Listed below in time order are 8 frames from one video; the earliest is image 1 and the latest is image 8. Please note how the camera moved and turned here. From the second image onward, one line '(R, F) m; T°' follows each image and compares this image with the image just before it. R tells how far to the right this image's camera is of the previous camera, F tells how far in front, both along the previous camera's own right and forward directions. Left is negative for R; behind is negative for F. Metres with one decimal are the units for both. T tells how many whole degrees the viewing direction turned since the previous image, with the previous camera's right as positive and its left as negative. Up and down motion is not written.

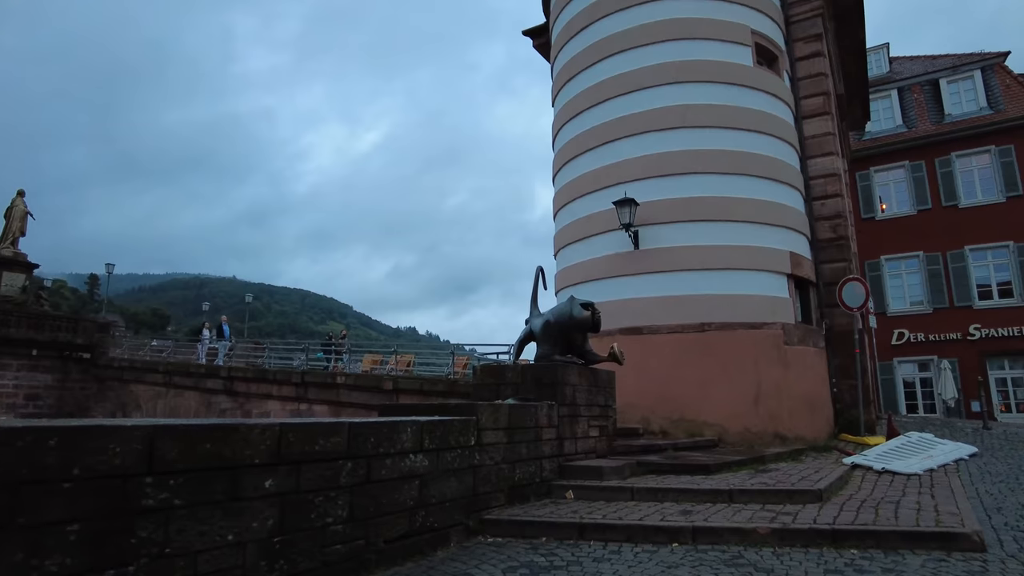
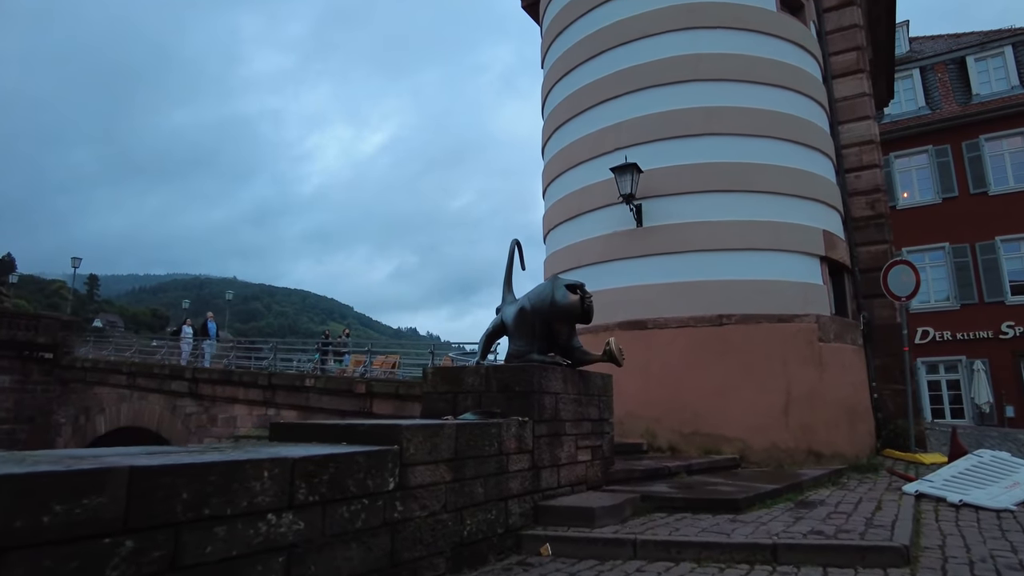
(+0.3, +1.9) m; 0°
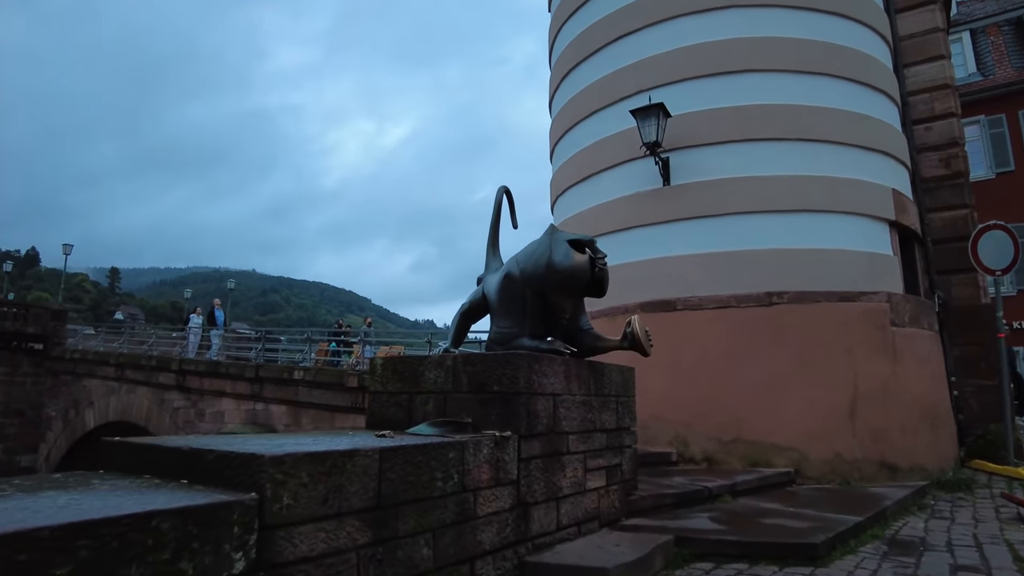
(+0.2, +1.7) m; -1°
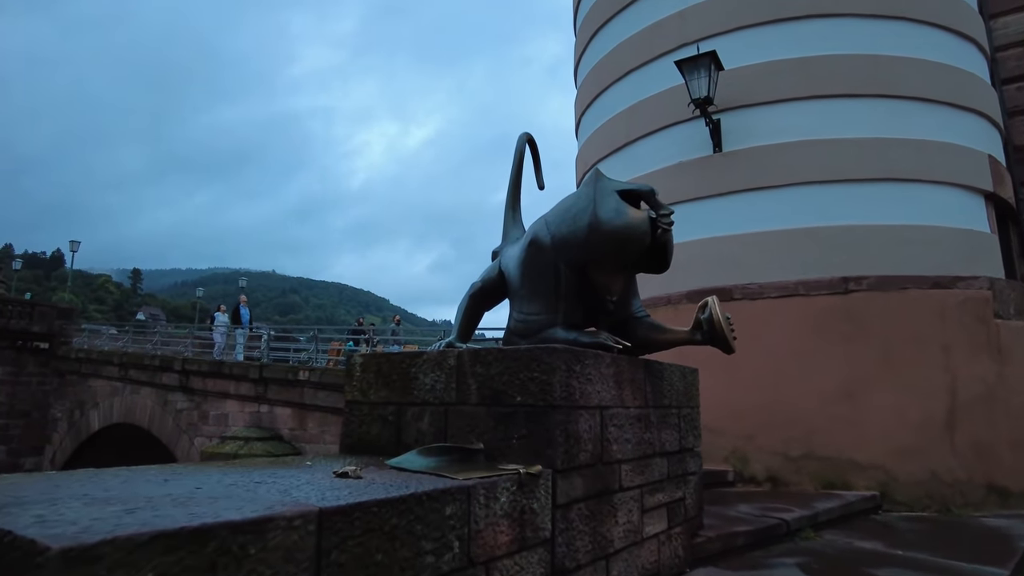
(-0.1, +1.1) m; -1°
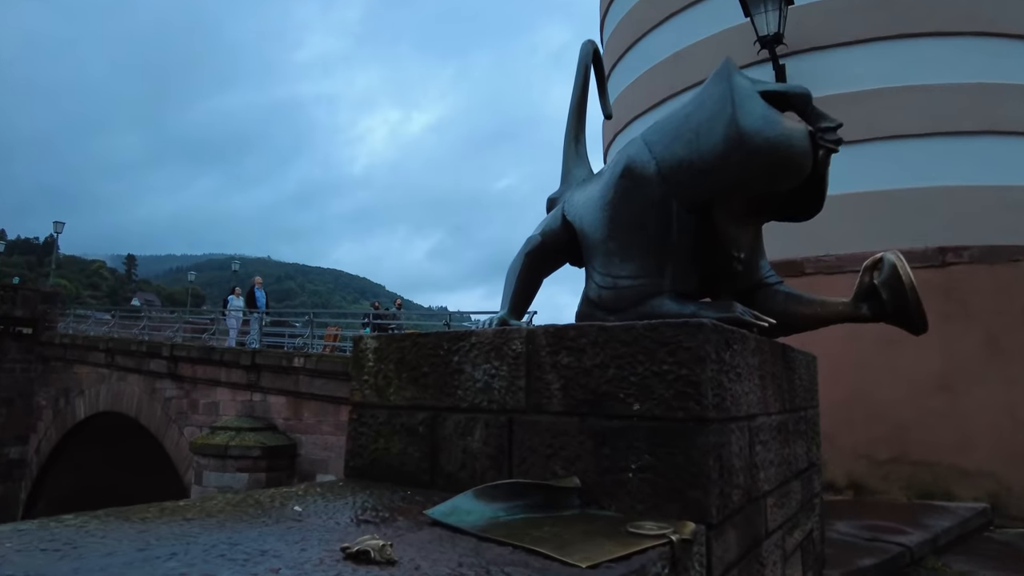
(-0.3, +1.0) m; 0°
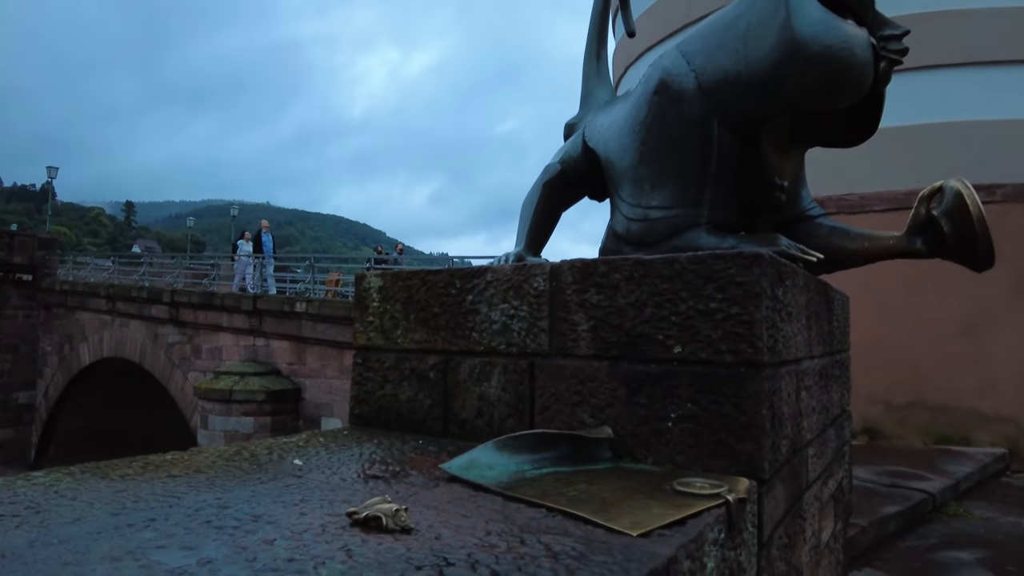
(-0.1, +0.2) m; 0°
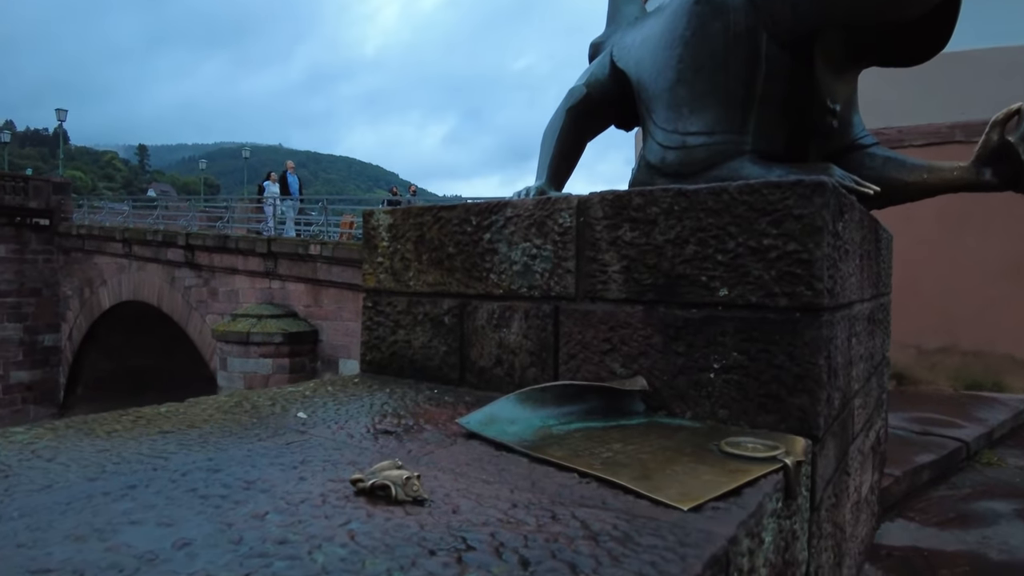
(0.0, +0.2) m; -1°
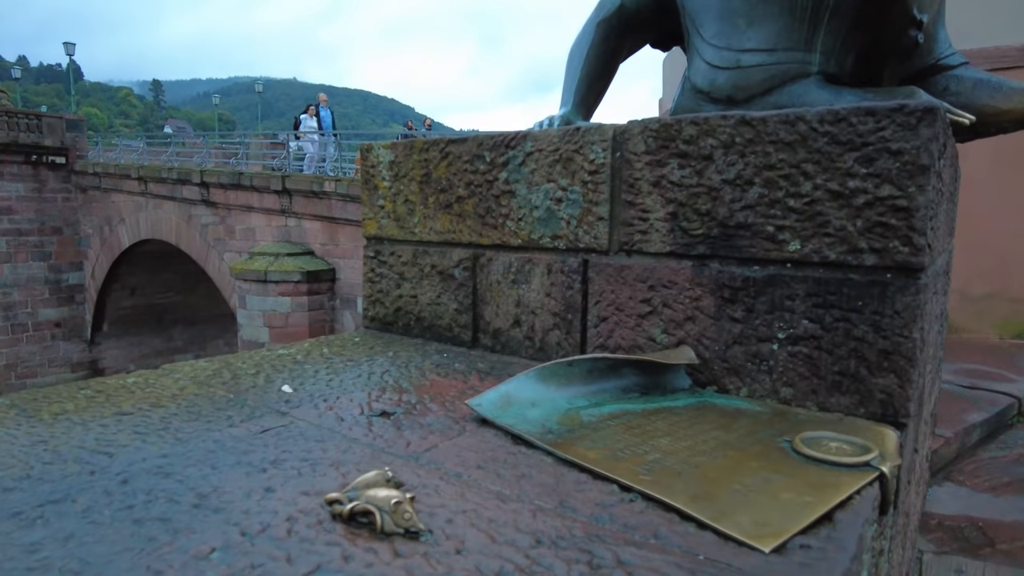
(0.0, +0.2) m; -2°
